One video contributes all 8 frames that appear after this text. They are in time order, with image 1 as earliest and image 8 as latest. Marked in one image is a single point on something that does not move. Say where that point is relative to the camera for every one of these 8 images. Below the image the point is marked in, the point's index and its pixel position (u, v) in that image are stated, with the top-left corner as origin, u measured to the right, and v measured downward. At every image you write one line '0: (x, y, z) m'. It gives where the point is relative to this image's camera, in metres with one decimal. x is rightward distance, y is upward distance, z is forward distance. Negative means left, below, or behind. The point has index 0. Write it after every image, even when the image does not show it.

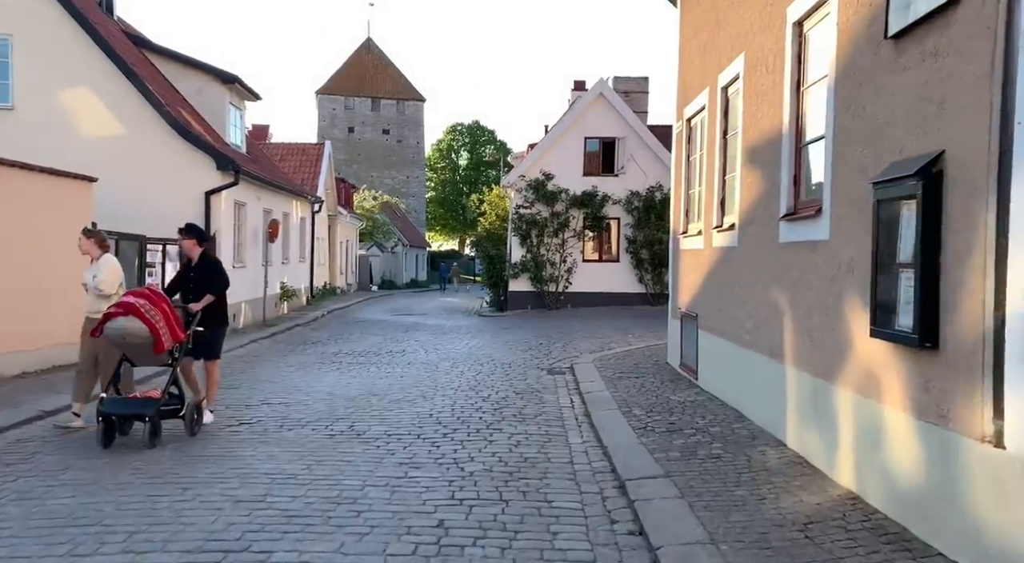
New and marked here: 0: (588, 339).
0: (+1.3, -1.0, +16.0) m
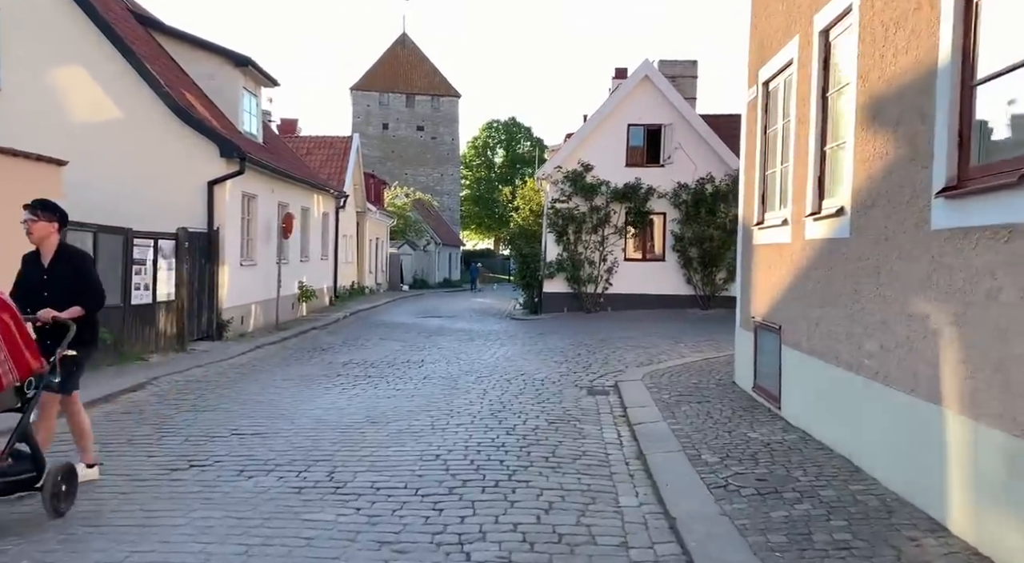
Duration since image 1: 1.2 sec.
0: (+1.8, -1.0, +13.9) m
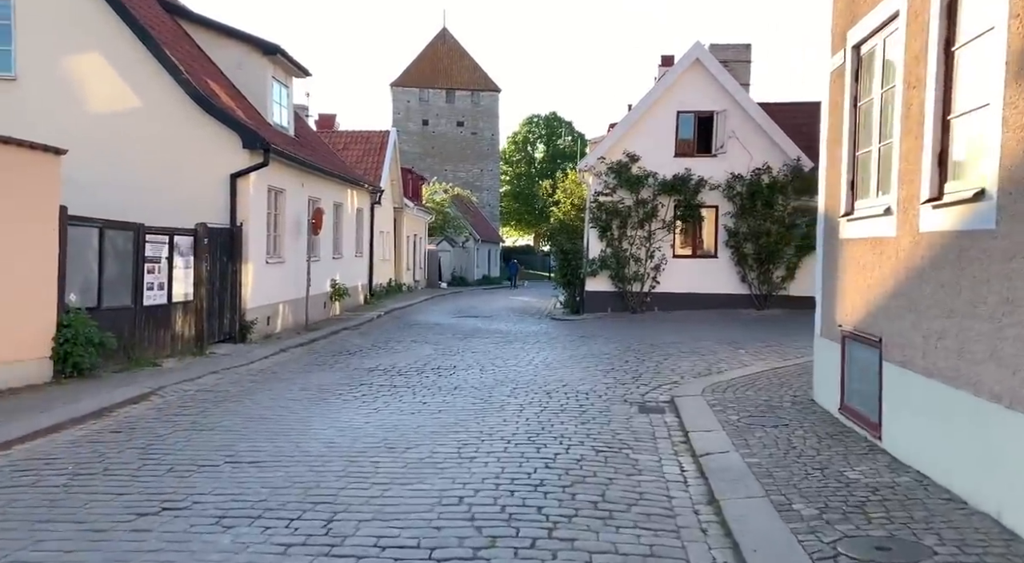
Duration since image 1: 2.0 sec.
0: (+2.3, -1.0, +12.5) m
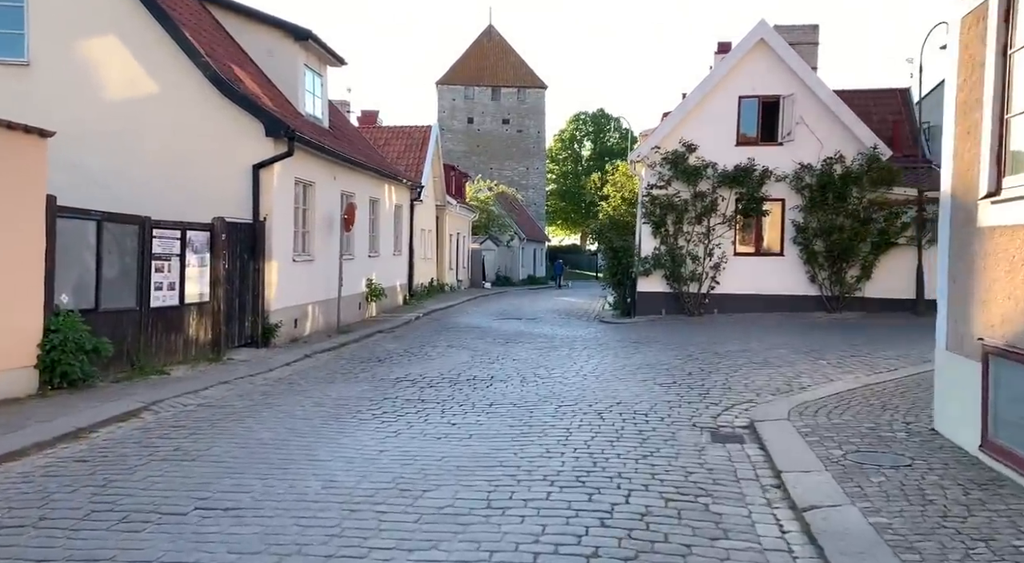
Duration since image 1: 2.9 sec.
0: (+2.9, -1.0, +10.9) m
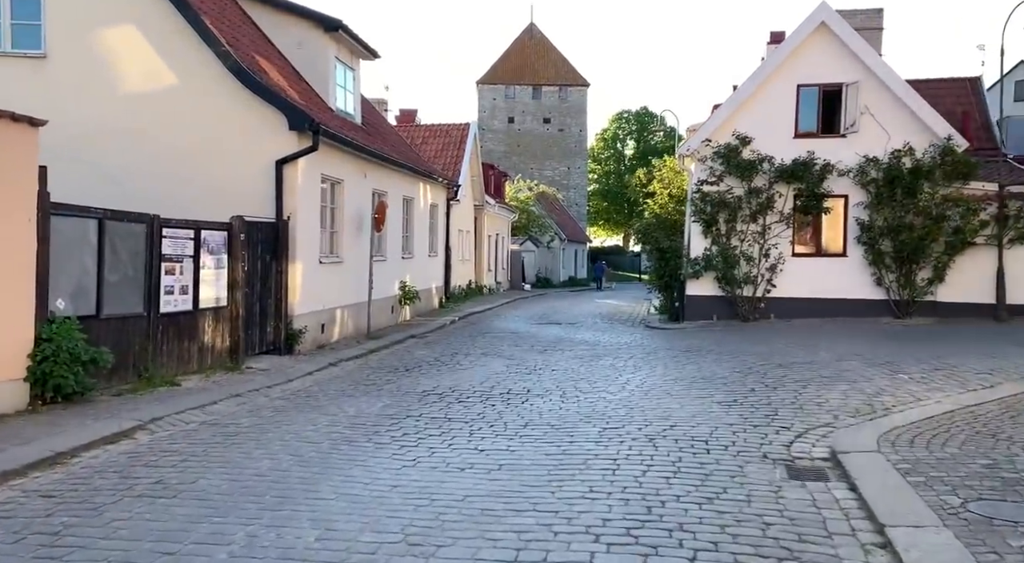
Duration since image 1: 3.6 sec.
0: (+3.3, -1.0, +9.6) m
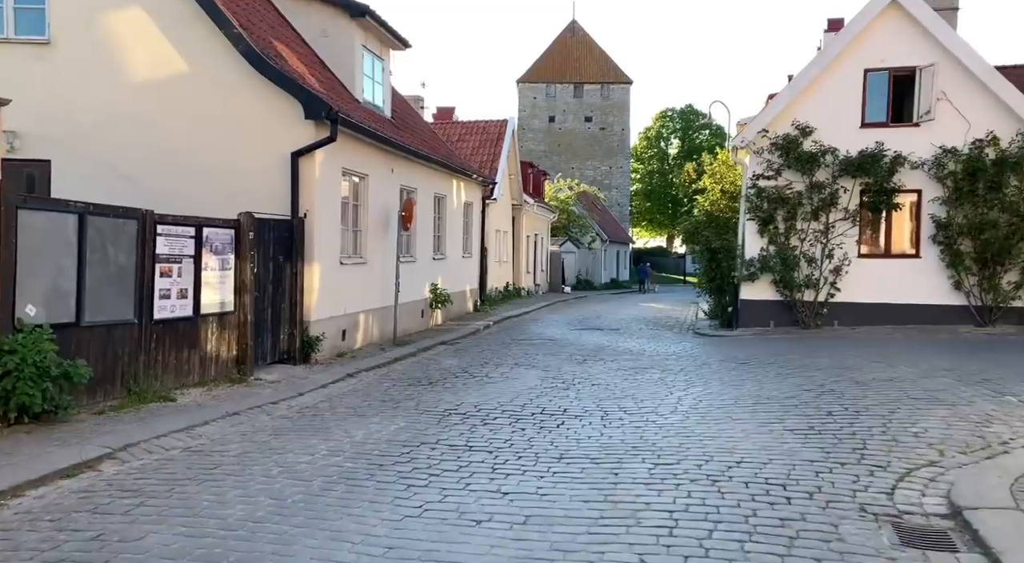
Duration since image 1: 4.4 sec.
0: (+3.6, -1.1, +8.1) m
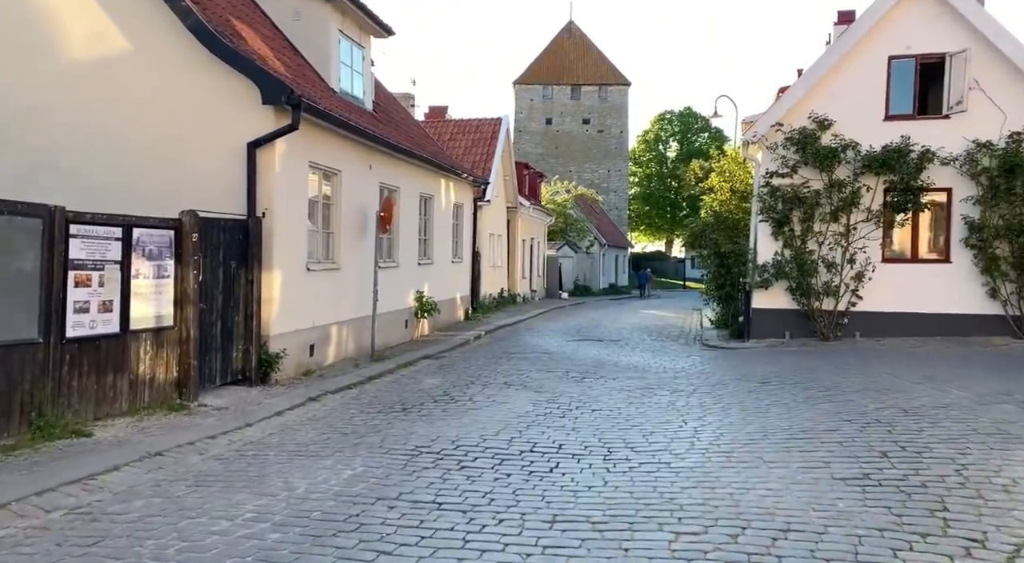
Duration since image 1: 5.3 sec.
0: (+3.4, -1.1, +6.4) m
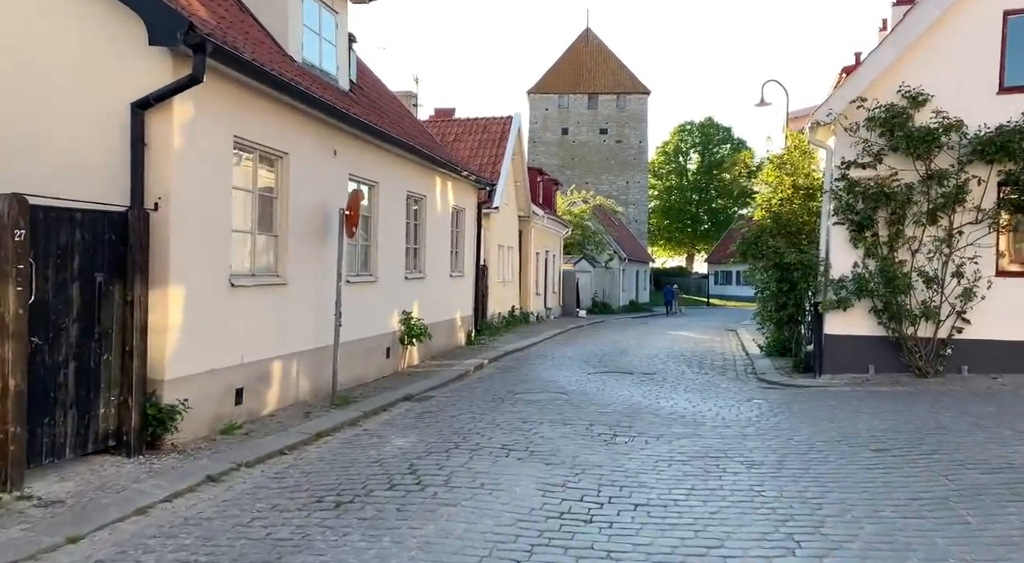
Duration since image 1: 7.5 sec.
0: (+3.3, -1.2, +2.7) m
